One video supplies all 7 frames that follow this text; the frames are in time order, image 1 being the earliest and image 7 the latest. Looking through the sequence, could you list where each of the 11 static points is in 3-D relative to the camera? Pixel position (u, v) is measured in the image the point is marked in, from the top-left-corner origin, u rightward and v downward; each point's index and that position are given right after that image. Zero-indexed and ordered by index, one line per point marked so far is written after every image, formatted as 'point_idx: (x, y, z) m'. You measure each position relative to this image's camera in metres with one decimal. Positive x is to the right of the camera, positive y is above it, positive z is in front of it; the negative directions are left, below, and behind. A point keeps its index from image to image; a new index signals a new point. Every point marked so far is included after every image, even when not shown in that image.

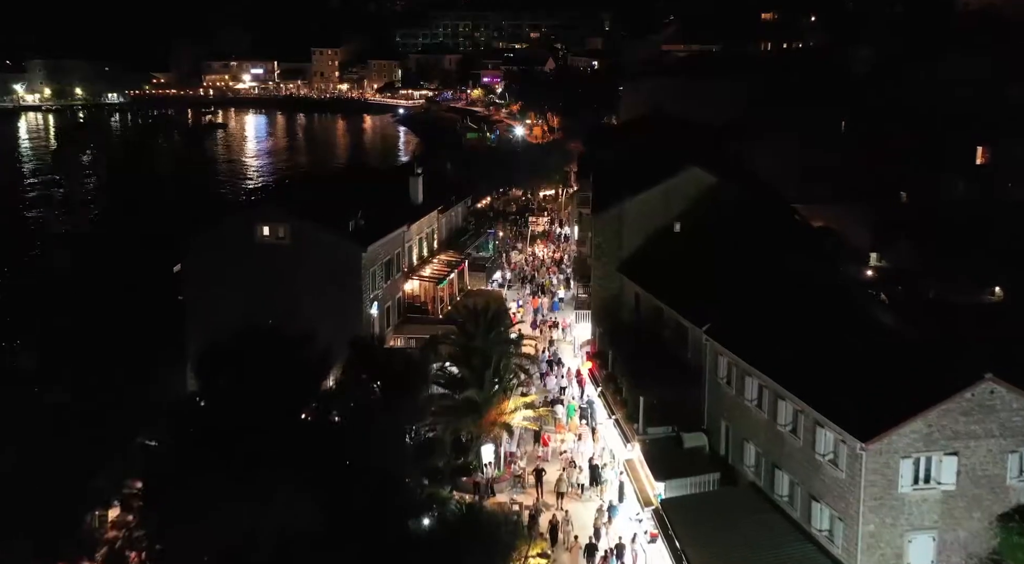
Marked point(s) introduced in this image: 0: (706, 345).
0: (+4.0, -1.3, +18.5) m
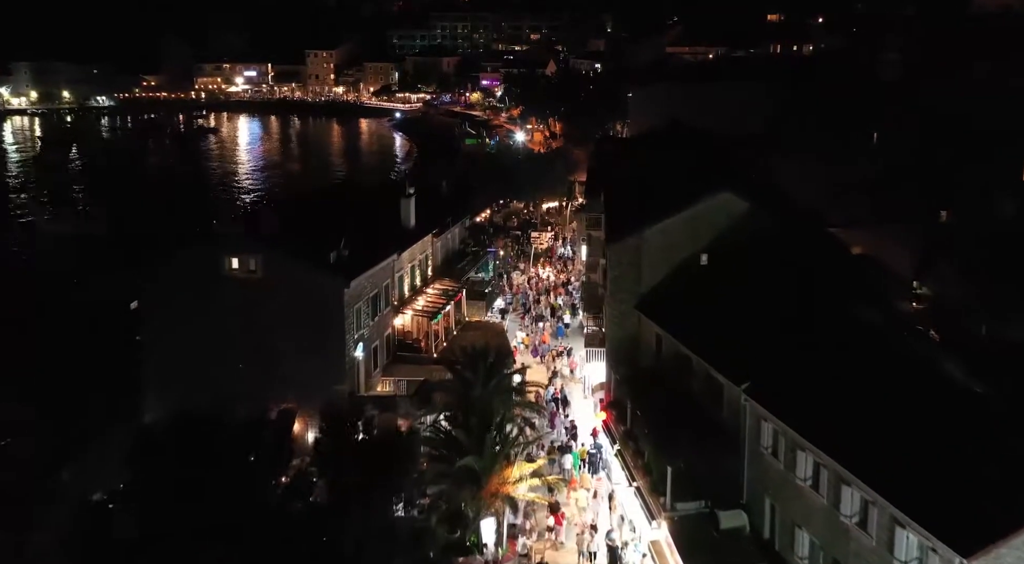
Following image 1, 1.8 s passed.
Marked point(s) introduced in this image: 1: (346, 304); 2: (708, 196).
0: (+4.1, -2.2, +15.6) m
1: (-3.7, -0.5, +19.9) m
2: (+4.3, +1.9, +19.9) m
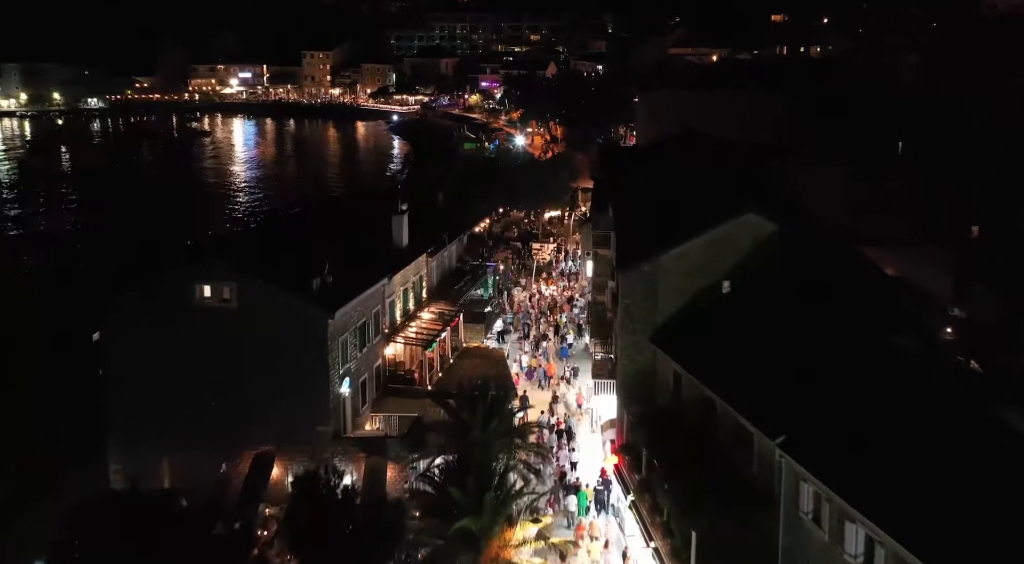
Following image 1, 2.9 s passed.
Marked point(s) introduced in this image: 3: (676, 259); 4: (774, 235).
0: (+4.1, -2.8, +13.7) m
1: (-3.6, -1.1, +17.9) m
2: (+4.4, +1.3, +18.0) m
3: (+3.3, +0.5, +18.1) m
4: (+5.3, +0.9, +18.1) m
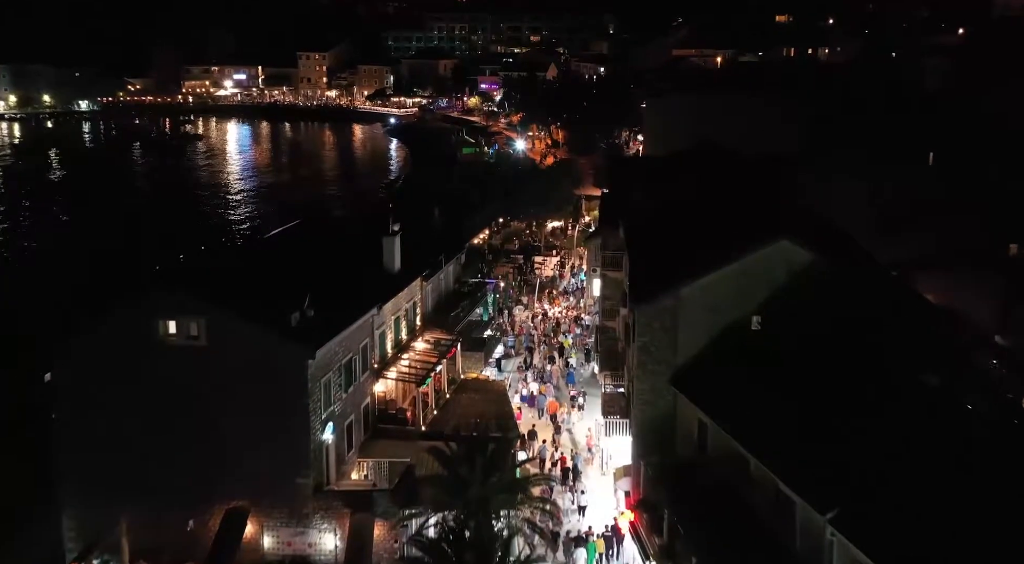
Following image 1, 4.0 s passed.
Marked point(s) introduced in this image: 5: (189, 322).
0: (+4.2, -3.4, +11.7) m
1: (-3.6, -1.7, +15.9) m
2: (+4.4, +0.6, +16.0) m
3: (+3.4, -0.2, +16.1) m
4: (+5.4, +0.3, +16.1) m
5: (-5.9, -0.7, +16.2) m
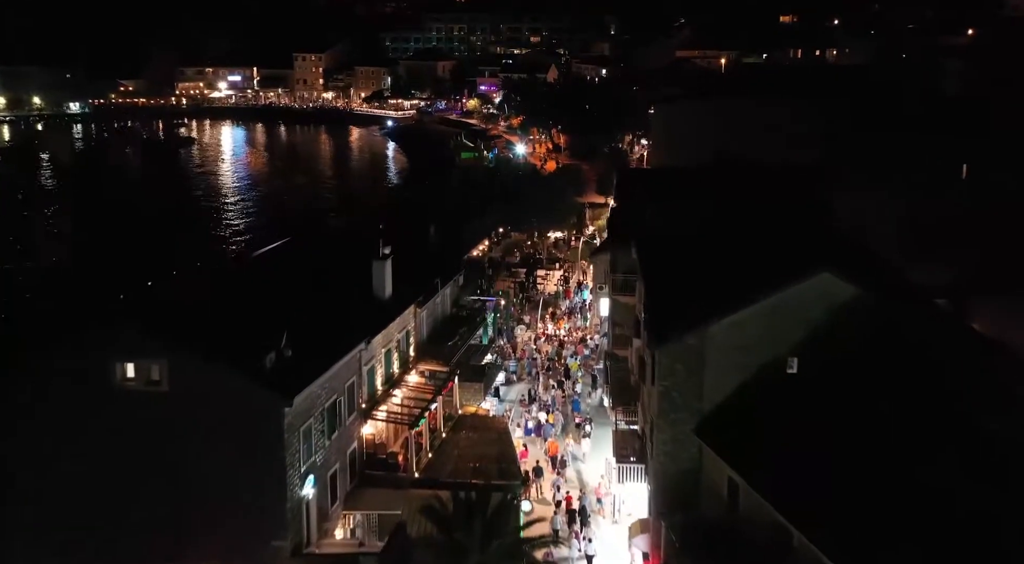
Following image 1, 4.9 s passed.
0: (+4.2, -4.0, +9.8) m
1: (-3.5, -2.3, +14.0) m
2: (+4.5, +0.1, +14.1) m
3: (+3.4, -0.8, +14.2) m
4: (+5.4, -0.3, +14.2) m
5: (-5.8, -1.3, +14.3) m
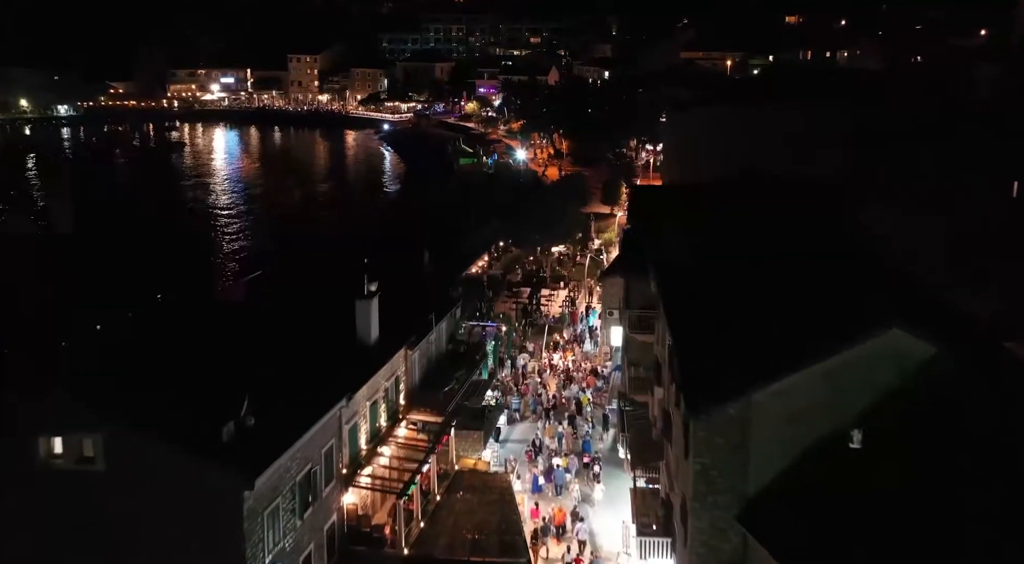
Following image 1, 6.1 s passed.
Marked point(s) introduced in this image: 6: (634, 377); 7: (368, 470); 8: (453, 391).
0: (+4.3, -4.7, +7.4) m
1: (-3.4, -3.0, +11.6) m
2: (+4.6, -0.7, +11.7) m
3: (+3.5, -1.5, +11.8) m
4: (+5.5, -1.0, +11.8) m
5: (-5.7, -2.1, +11.9) m
6: (+2.6, -2.0, +19.4) m
7: (-2.5, -3.2, +15.4) m
8: (-1.2, -2.3, +19.0) m
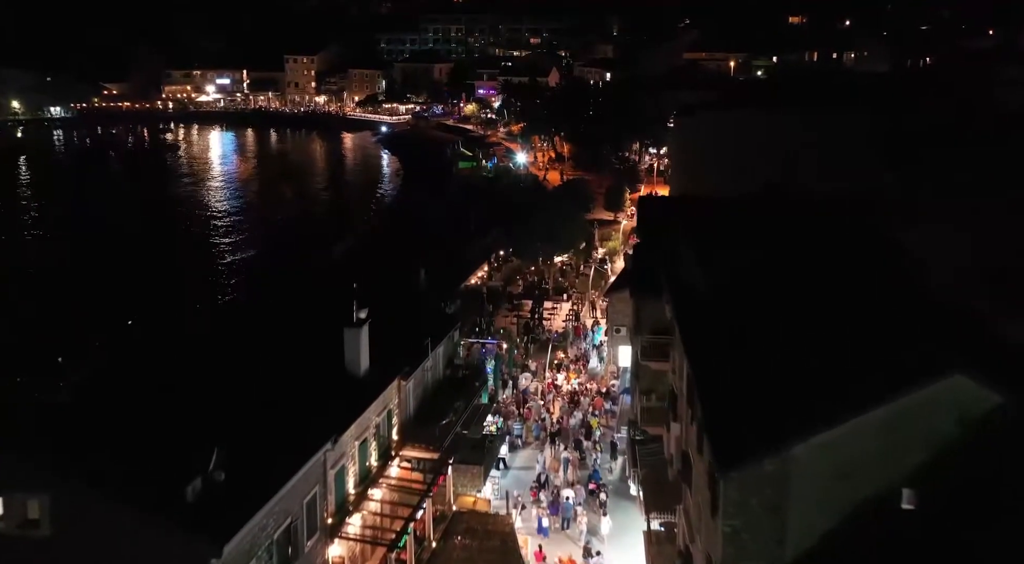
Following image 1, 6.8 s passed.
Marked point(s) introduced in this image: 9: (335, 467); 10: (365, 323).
0: (+4.4, -5.2, +5.9) m
1: (-3.4, -3.5, +10.2) m
2: (+4.6, -1.1, +10.2) m
3: (+3.6, -1.9, +10.4) m
4: (+5.6, -1.5, +10.4) m
5: (-5.7, -2.5, +10.4) m
6: (+2.7, -2.4, +17.9) m
7: (-2.4, -3.6, +14.0) m
8: (-1.2, -2.7, +17.6) m
9: (-2.6, -2.8, +13.4) m
10: (-2.5, -0.6, +14.9) m
